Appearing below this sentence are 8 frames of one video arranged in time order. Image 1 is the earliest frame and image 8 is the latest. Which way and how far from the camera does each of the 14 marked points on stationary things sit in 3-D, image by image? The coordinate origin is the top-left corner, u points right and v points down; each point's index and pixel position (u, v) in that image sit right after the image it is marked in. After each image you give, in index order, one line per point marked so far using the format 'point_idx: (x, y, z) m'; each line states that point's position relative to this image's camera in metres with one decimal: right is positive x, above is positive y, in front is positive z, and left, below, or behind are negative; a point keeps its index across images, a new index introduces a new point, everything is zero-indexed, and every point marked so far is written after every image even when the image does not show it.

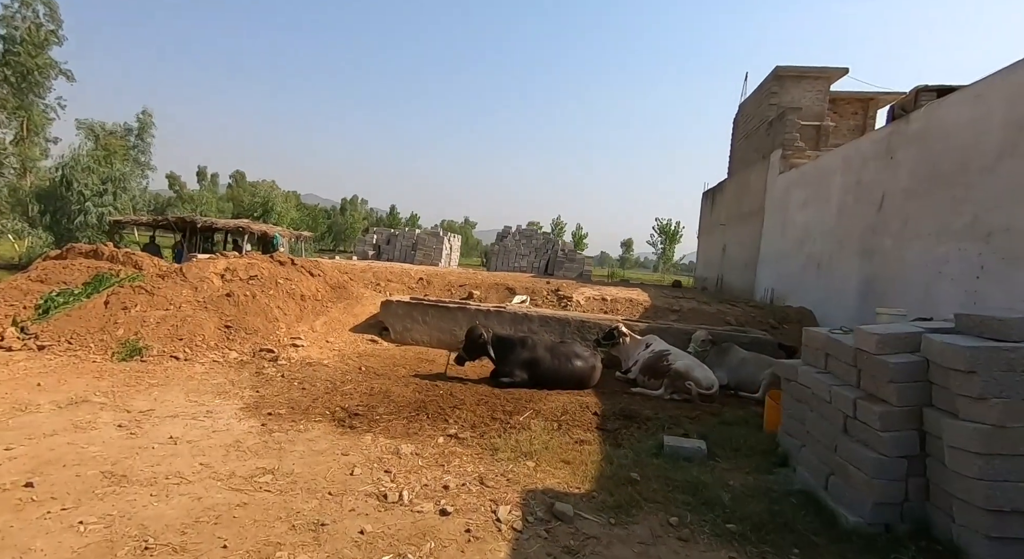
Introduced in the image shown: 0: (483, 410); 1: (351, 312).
0: (-0.2, -1.1, +4.6) m
1: (-2.1, -0.5, +7.5) m
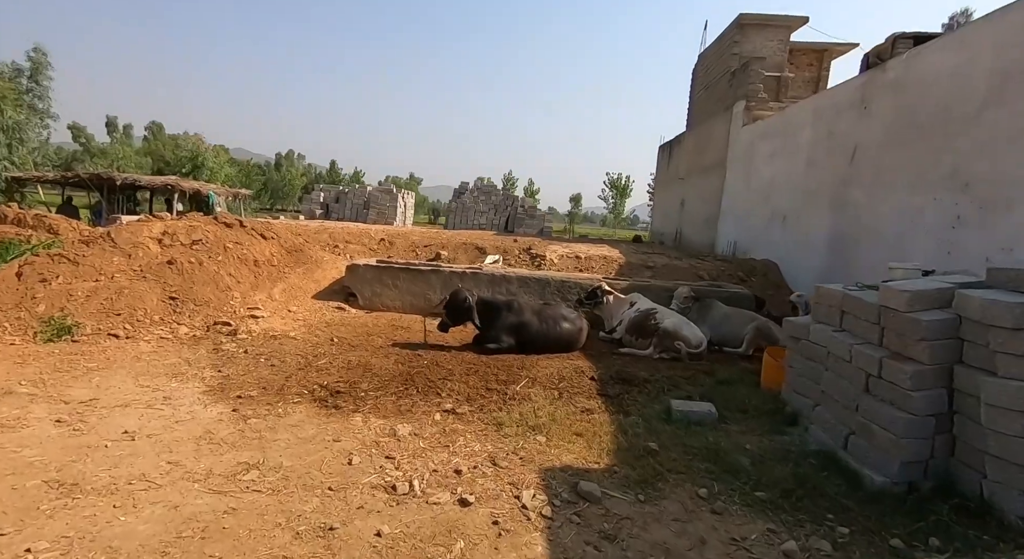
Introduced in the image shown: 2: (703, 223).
0: (-0.3, -0.8, +4.3) m
1: (-2.5, 0.0, +6.9) m
2: (+4.6, +1.3, +12.1) m
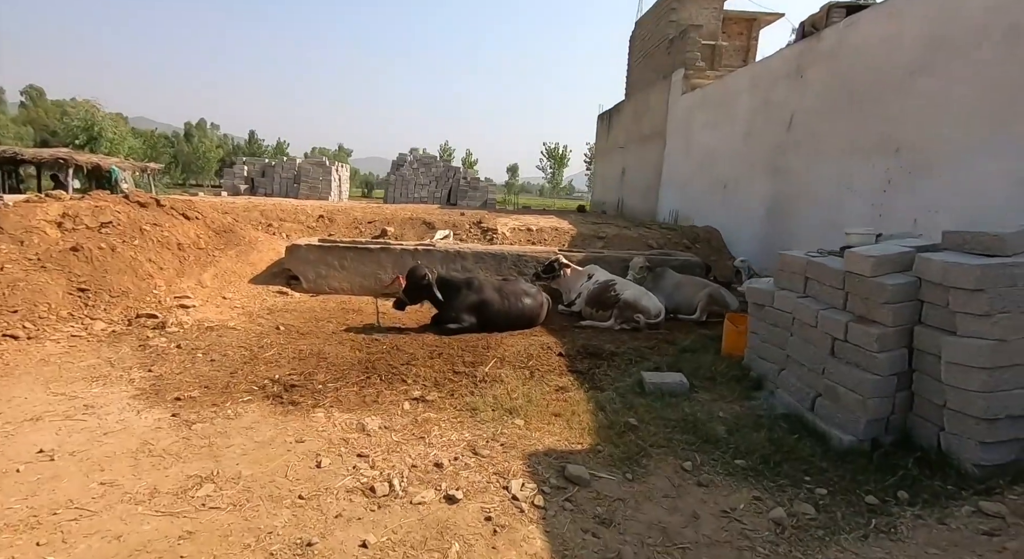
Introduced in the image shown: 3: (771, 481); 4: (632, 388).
0: (-0.5, -0.7, +4.2) m
1: (-3.1, +0.2, +6.4) m
2: (+3.3, +2.0, +12.3) m
3: (+1.3, -1.0, +2.8) m
4: (+0.8, -0.7, +3.7) m
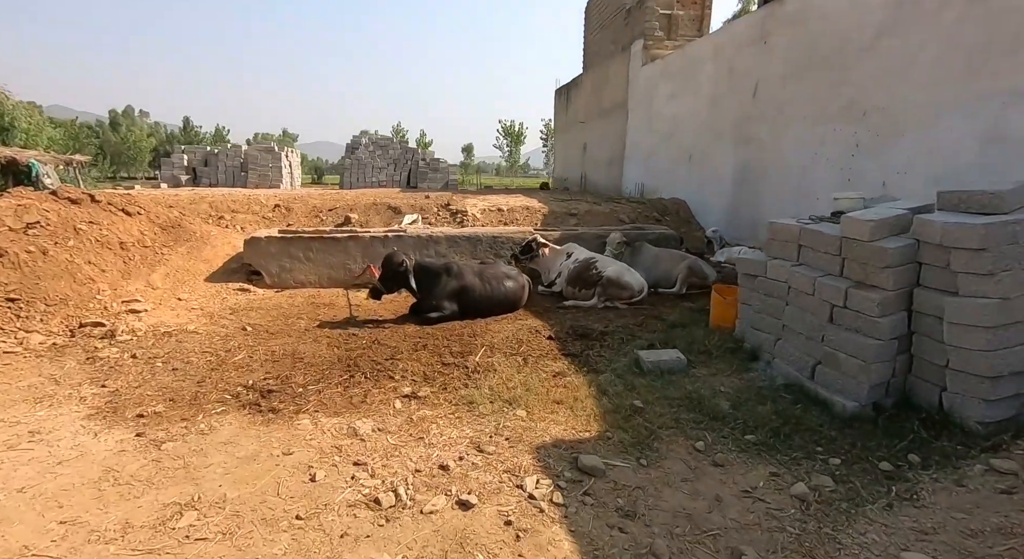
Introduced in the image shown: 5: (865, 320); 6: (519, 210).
0: (-0.6, -0.6, +3.9) m
1: (-3.3, +0.2, +6.0) m
2: (+2.4, +2.6, +12.2) m
3: (+1.4, -0.9, +2.7) m
4: (+0.8, -0.6, +3.6) m
5: (+1.9, -0.2, +3.0) m
6: (+0.1, +1.0, +7.8) m
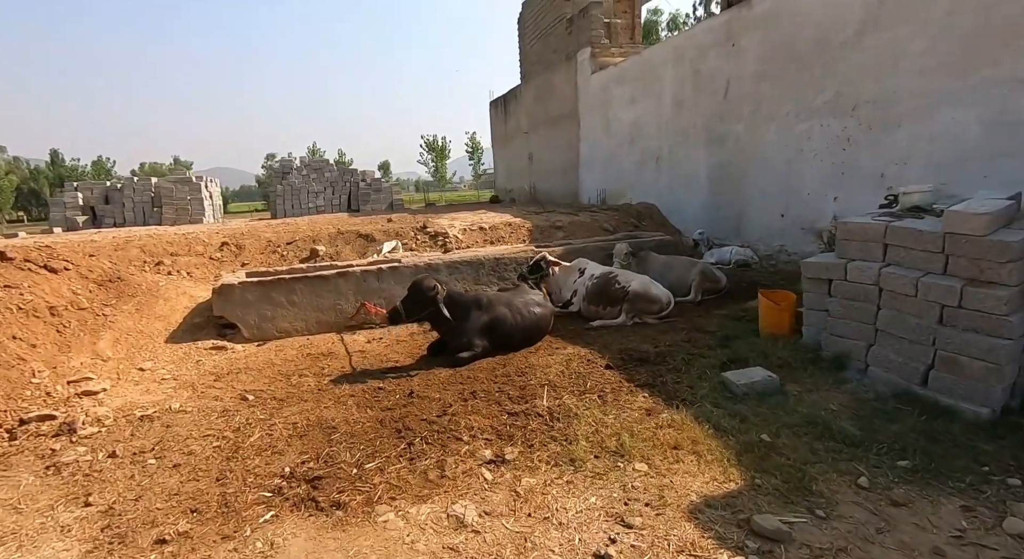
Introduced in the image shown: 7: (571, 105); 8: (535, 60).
0: (-0.1, -0.8, +3.4) m
1: (-3.2, -0.3, +5.0) m
2: (+1.3, +2.4, +12.1) m
3: (+2.0, -0.9, +2.5) m
4: (+1.3, -0.7, +3.3) m
5: (+2.4, -0.2, +2.8) m
6: (-0.2, +0.7, +7.3) m
7: (+1.2, +3.8, +11.8) m
8: (+0.5, +5.5, +13.7) m
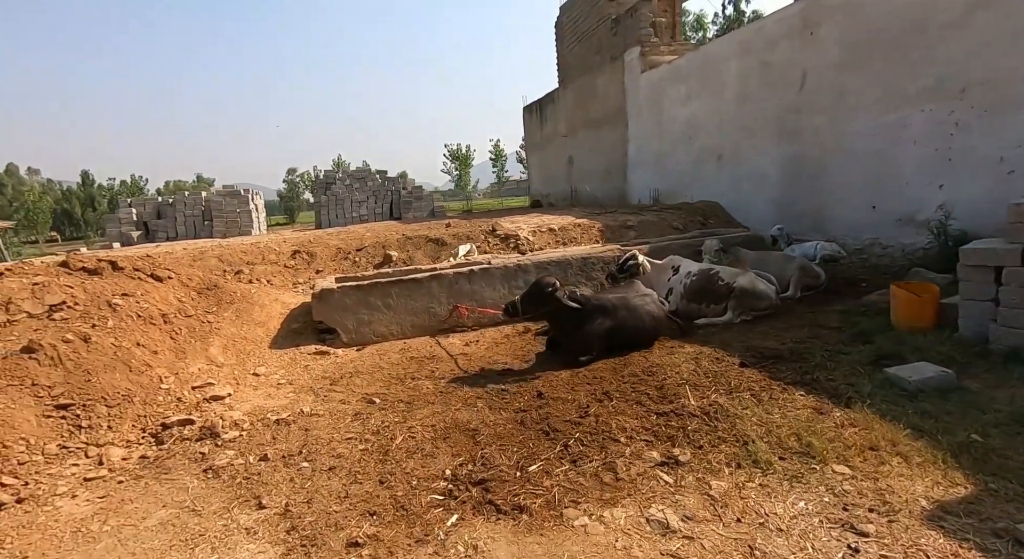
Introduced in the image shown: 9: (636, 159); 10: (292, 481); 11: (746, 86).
0: (+0.7, -0.8, +3.2) m
1: (-2.3, -0.3, +4.9) m
2: (+2.3, +2.3, +11.9) m
3: (+2.8, -0.8, +2.2) m
4: (+2.1, -0.6, +3.1) m
5: (+3.3, -0.1, +2.6) m
6: (+0.8, +0.7, +7.2) m
7: (+2.2, +3.7, +11.7) m
8: (+1.6, +5.4, +13.6) m
9: (+2.5, +2.5, +11.2) m
10: (-1.1, -1.0, +2.7) m
11: (+3.4, +2.8, +7.9) m
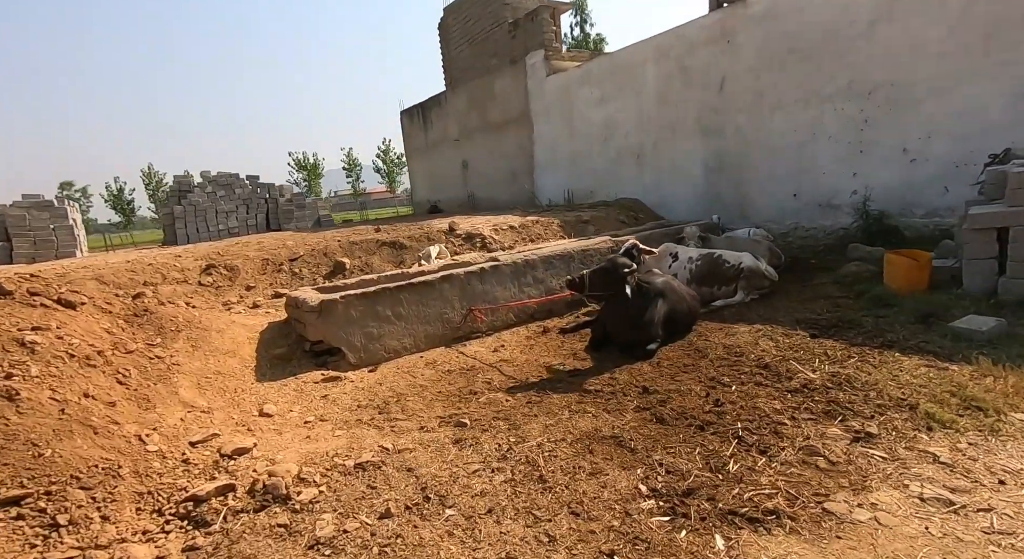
0: (+1.4, -0.6, +3.0) m
1: (-2.0, -0.5, +3.8) m
2: (+0.3, +2.3, +11.9) m
3: (+3.7, -0.5, +2.7) m
4: (+2.8, -0.4, +3.3) m
5: (+4.0, +0.2, +3.2) m
6: (+0.2, +0.7, +6.9) m
7: (+0.1, +3.7, +11.7) m
8: (-1.2, +5.2, +13.3) m
9: (+0.7, +2.5, +11.2) m
10: (-0.2, -1.0, +2.0) m
11: (+2.4, +3.0, +8.4) m
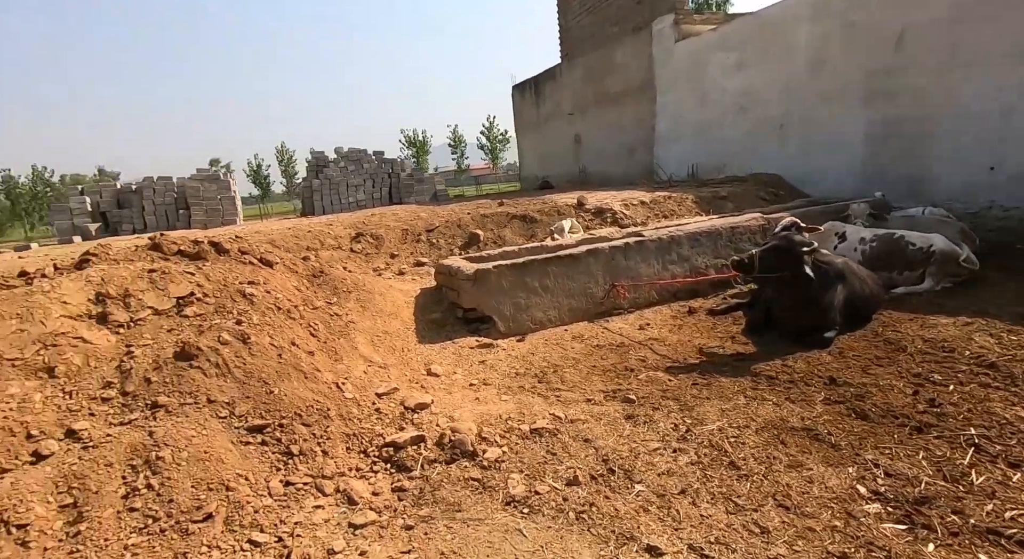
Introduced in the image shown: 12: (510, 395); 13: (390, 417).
0: (+2.3, -0.5, +2.7) m
1: (-1.0, -0.2, +4.0) m
2: (+2.8, +2.7, +11.5) m
3: (+4.5, -0.5, +1.9) m
4: (+3.7, -0.4, +2.7) m
5: (+4.9, +0.2, +2.3) m
6: (+1.9, +1.0, +6.6) m
7: (+2.7, +4.1, +11.2) m
8: (+1.8, +5.7, +13.0) m
9: (+3.1, +2.8, +10.7) m
10: (+0.5, -0.9, +2.0) m
11: (+4.3, +3.2, +7.6) m
12: (0.0, -0.6, +3.0) m
13: (-0.6, -0.7, +2.7) m
